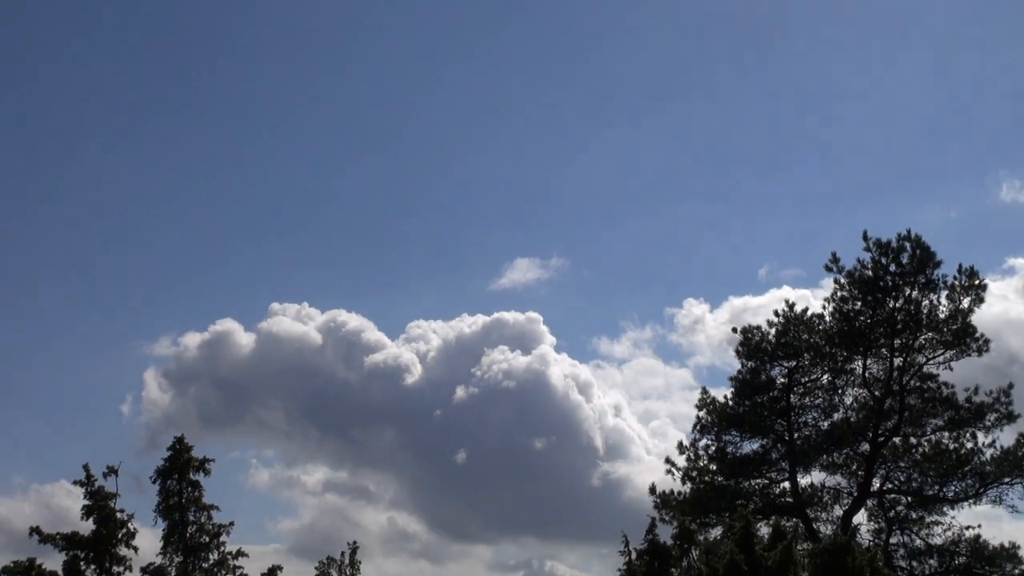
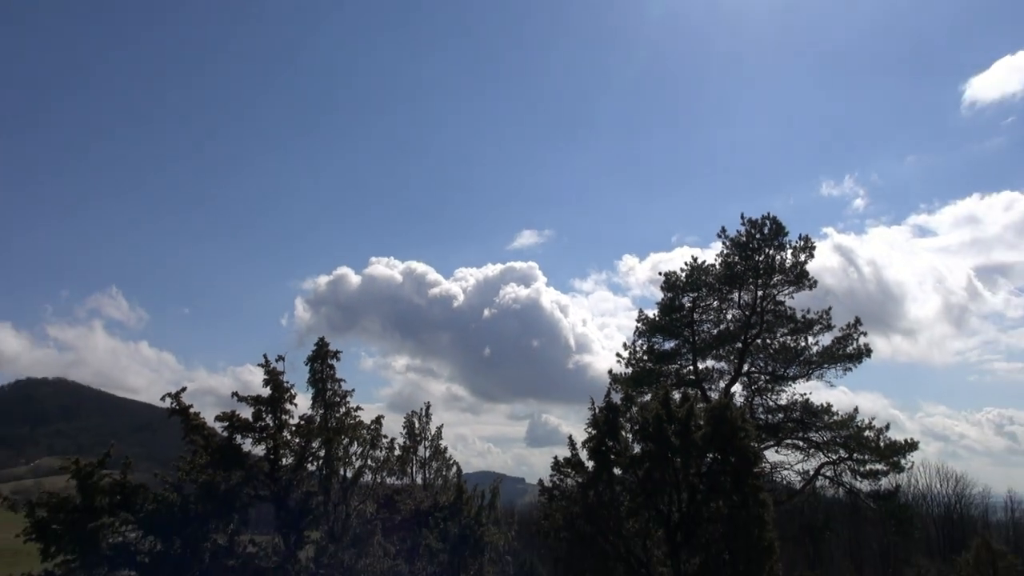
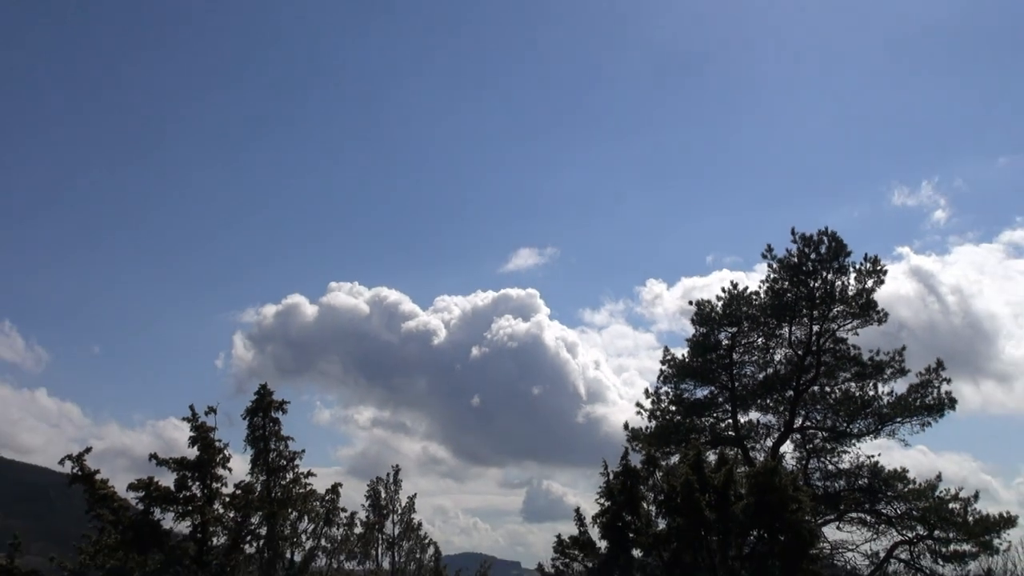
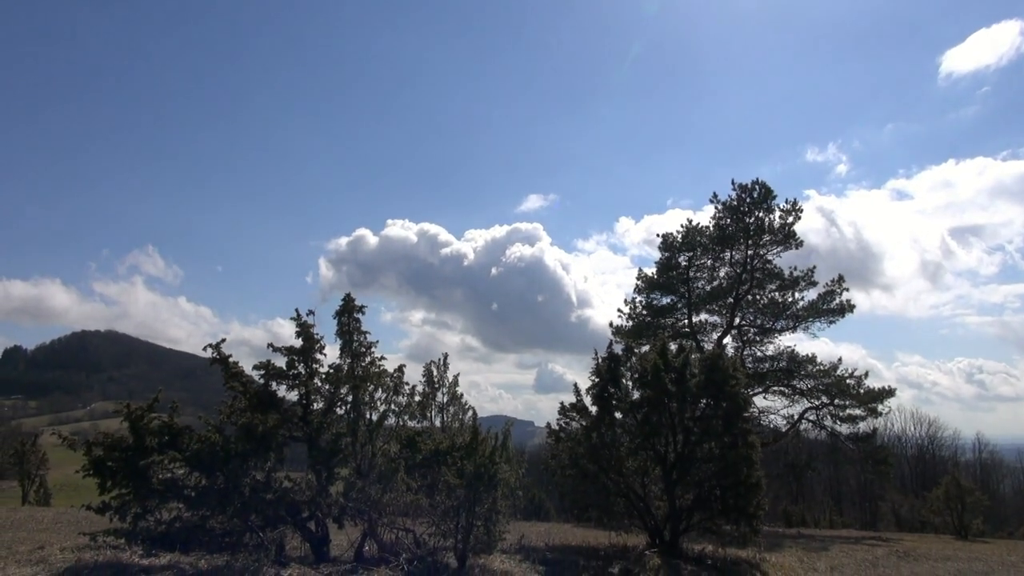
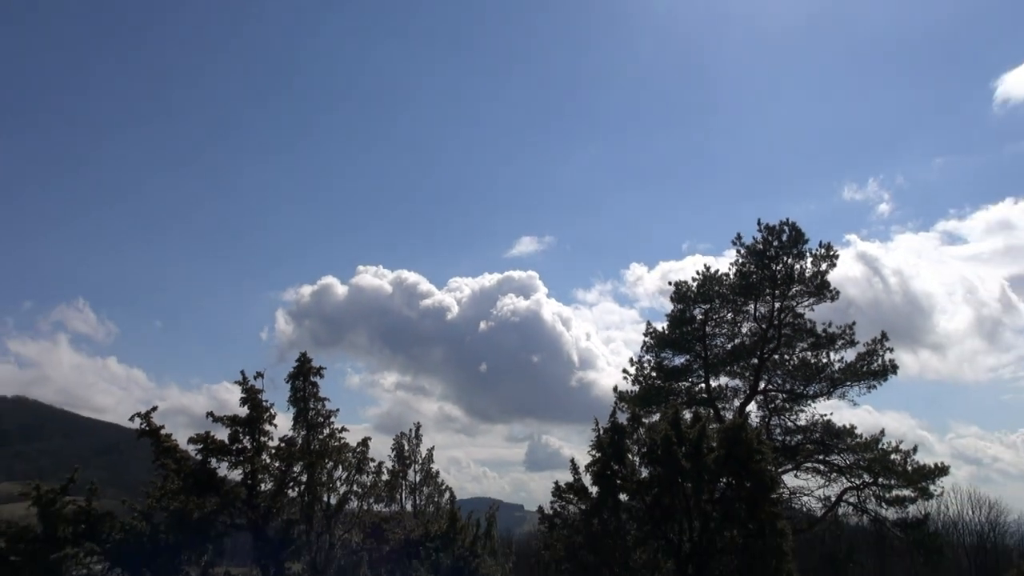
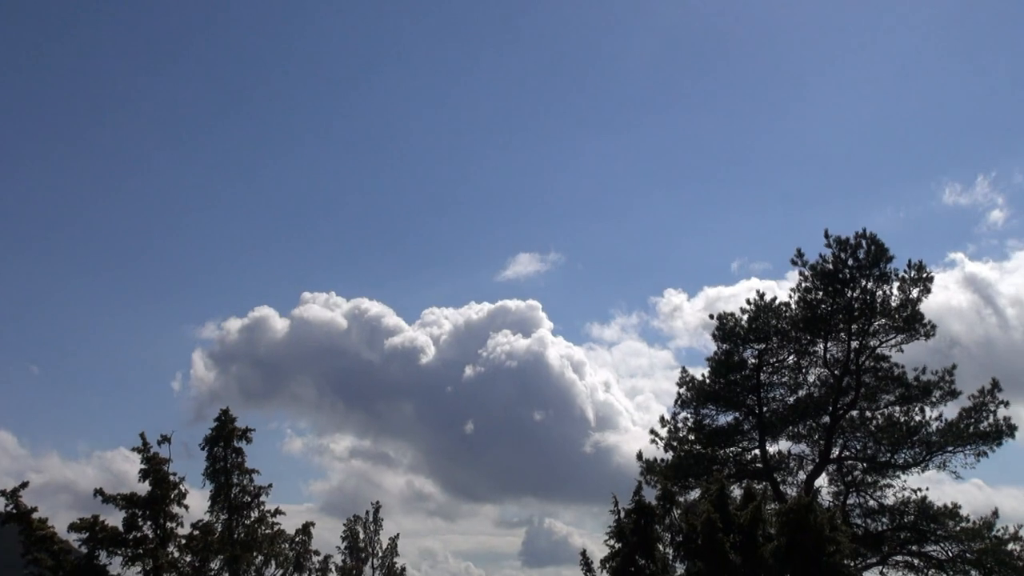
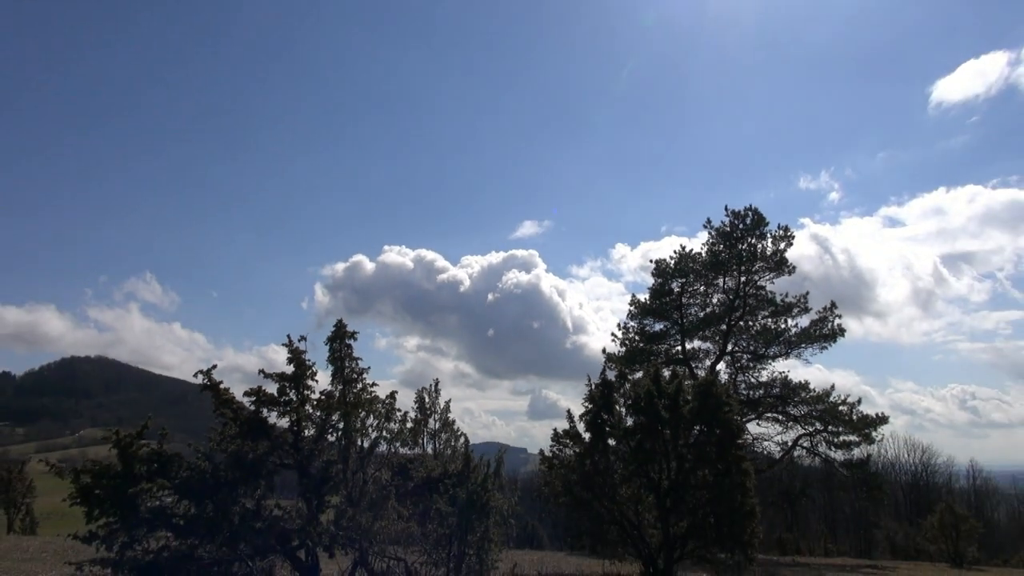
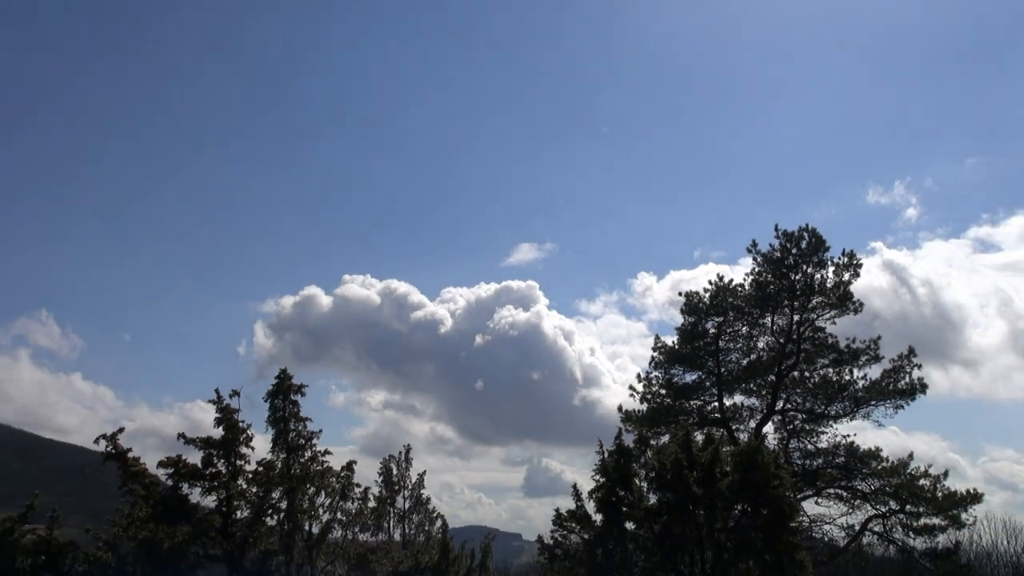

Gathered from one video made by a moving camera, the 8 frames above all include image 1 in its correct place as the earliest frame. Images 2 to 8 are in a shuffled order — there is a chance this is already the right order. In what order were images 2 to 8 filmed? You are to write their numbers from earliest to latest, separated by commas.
6, 3, 8, 5, 2, 7, 4
